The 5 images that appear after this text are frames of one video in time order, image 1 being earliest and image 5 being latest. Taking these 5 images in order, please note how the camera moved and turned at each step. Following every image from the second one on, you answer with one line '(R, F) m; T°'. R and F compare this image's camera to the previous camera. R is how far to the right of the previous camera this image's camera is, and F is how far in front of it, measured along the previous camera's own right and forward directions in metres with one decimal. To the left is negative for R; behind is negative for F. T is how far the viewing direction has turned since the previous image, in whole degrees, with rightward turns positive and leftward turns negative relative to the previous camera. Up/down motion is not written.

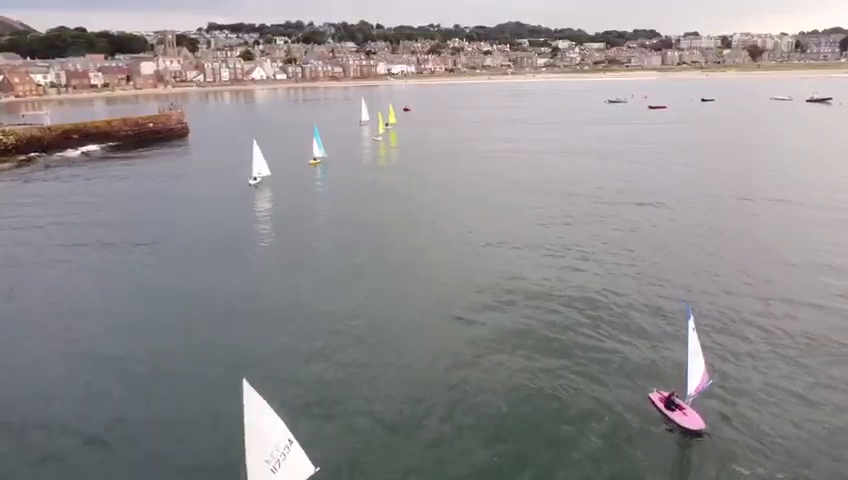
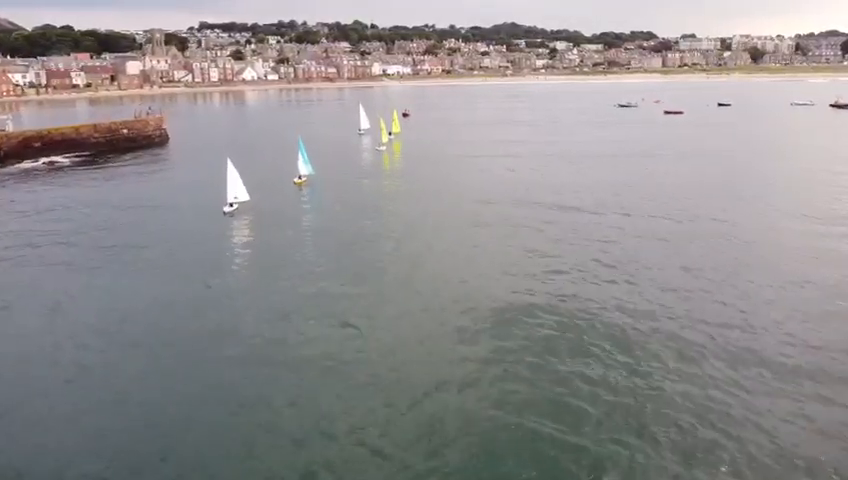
(-0.5, +3.2) m; +1°
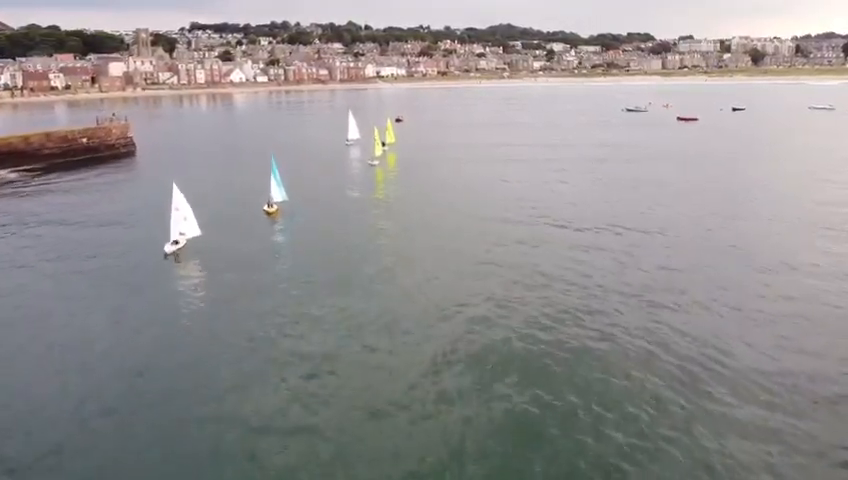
(-0.1, +3.2) m; 0°
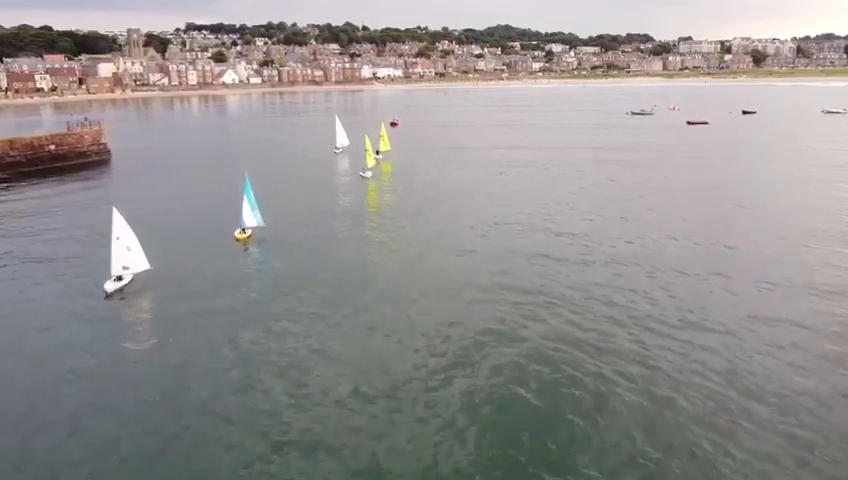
(+0.1, +2.0) m; 0°
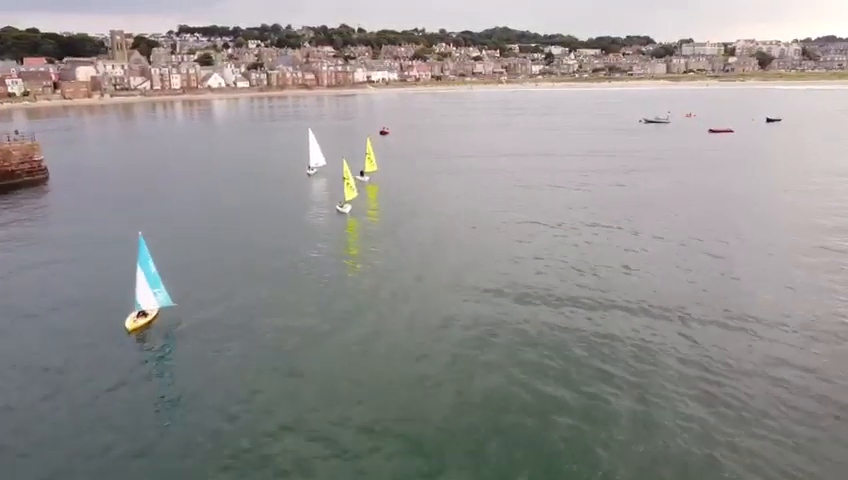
(+0.1, +4.1) m; 0°
